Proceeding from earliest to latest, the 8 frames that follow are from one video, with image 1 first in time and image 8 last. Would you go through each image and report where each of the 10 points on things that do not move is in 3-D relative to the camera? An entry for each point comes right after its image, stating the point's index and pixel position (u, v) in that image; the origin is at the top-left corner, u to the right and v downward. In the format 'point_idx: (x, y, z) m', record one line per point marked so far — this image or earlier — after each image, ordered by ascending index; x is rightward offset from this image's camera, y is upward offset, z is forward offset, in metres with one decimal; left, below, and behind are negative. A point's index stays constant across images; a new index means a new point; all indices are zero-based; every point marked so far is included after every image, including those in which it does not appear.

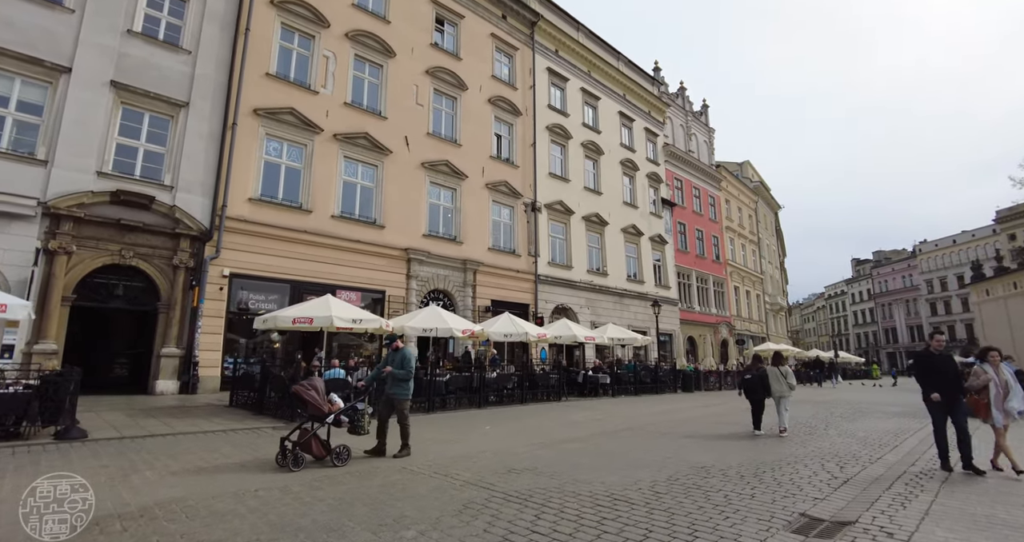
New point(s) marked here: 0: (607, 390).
0: (+2.9, -3.8, +15.7) m
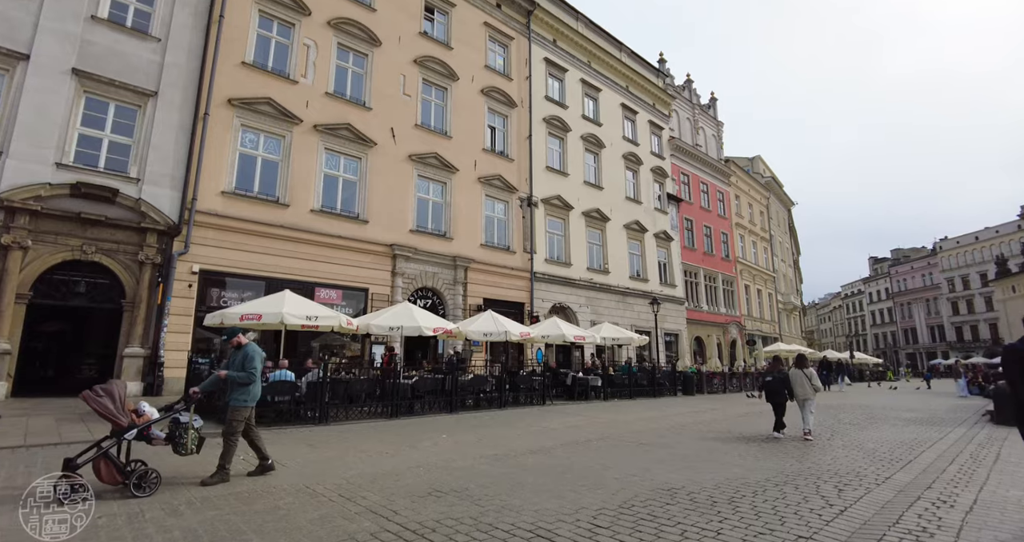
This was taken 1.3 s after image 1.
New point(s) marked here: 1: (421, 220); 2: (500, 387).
0: (+2.5, -3.6, +14.7) m
1: (-3.6, +2.0, +19.4) m
2: (-0.5, -2.9, +12.4) m
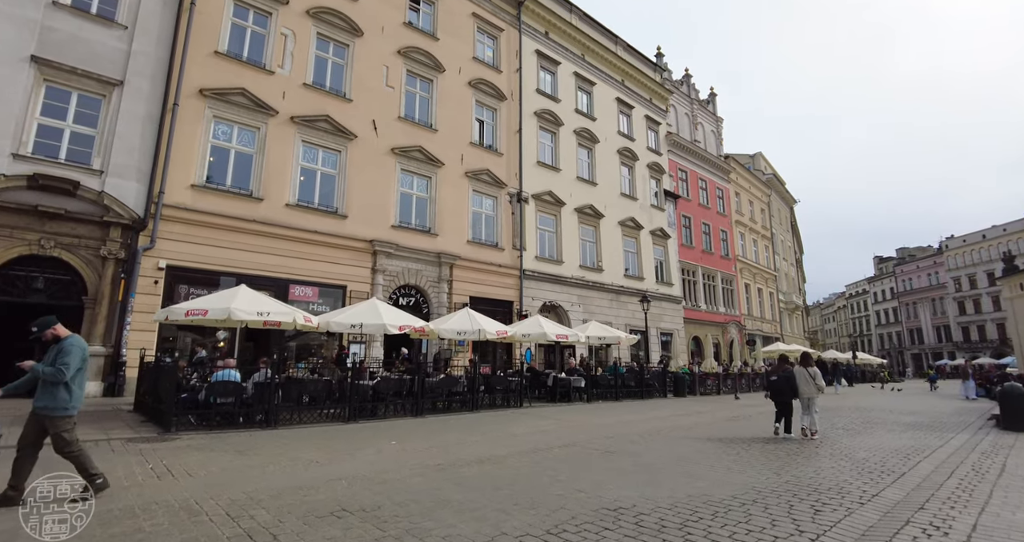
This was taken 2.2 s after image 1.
0: (+1.9, -3.5, +14.0) m
1: (-4.1, +2.1, +18.8) m
2: (-1.0, -2.8, +11.7) m
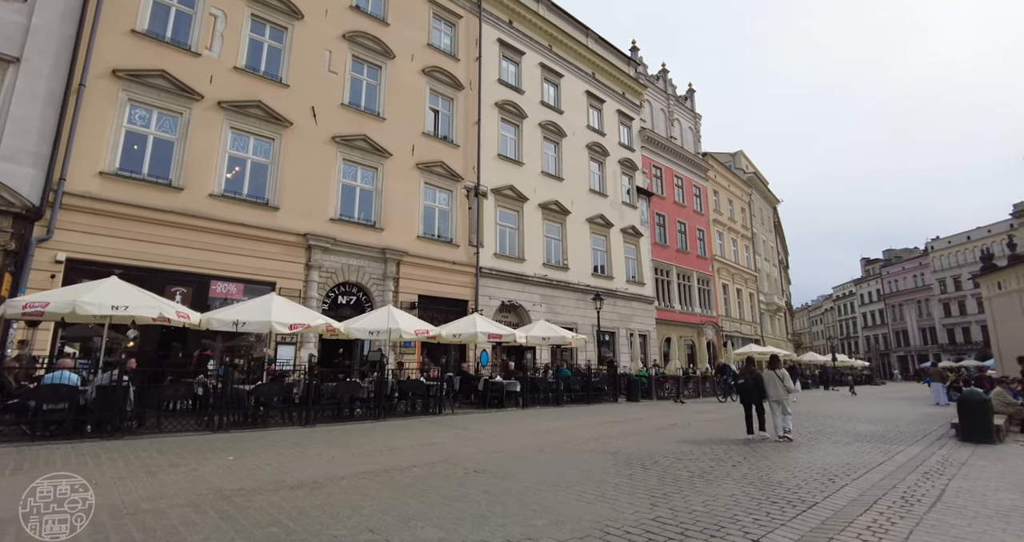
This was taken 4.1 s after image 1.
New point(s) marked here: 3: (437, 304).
0: (+0.2, -3.4, +12.9) m
1: (-5.9, +2.2, +17.6) m
2: (-2.8, -2.6, +10.6) m
3: (-3.0, -1.3, +19.0) m
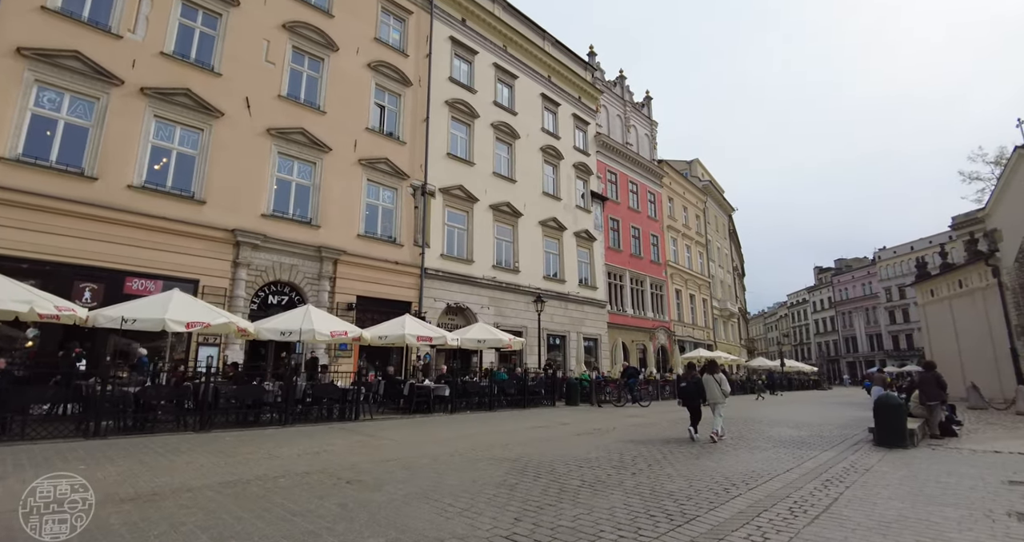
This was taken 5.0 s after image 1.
0: (-1.6, -3.4, +12.5) m
1: (-7.8, +2.3, +16.9) m
2: (-4.4, -2.6, +10.0) m
3: (-5.0, -1.3, +18.3) m
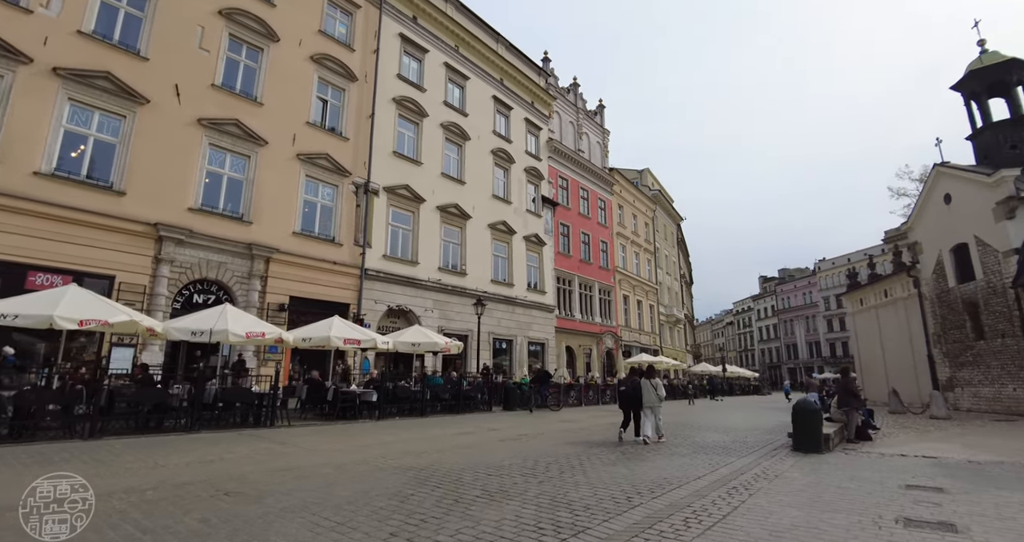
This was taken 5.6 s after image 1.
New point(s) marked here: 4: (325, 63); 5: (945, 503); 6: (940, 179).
0: (-3.2, -3.4, +12.0) m
1: (-9.7, +2.3, +16.0) m
2: (-5.8, -2.5, +9.3) m
3: (-7.1, -1.3, +17.6) m
4: (-7.2, +8.0, +19.3) m
5: (+4.8, -2.6, +5.6) m
6: (+14.8, +3.2, +17.3) m
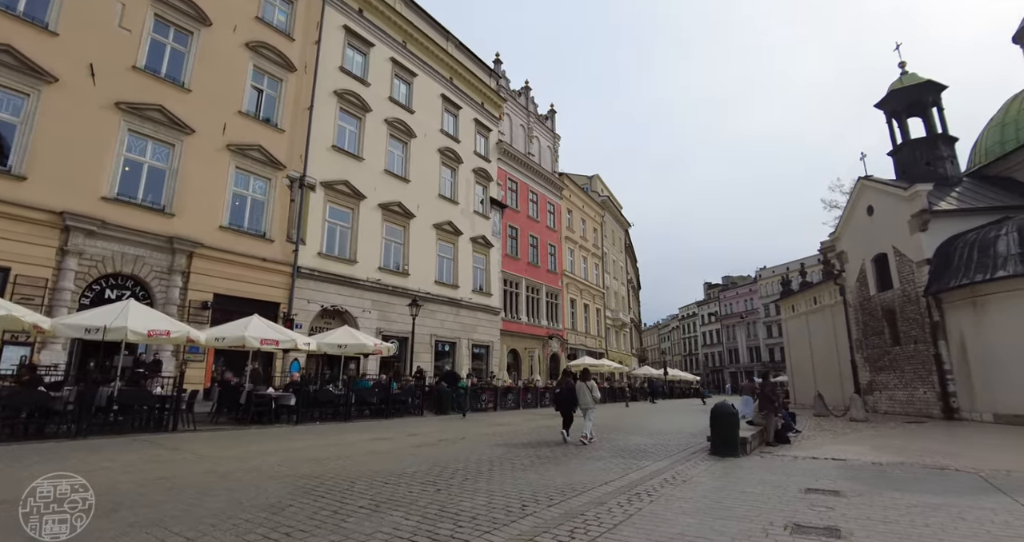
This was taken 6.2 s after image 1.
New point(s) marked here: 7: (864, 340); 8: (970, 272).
0: (-4.9, -3.3, +11.4) m
1: (-11.5, +2.5, +14.9) m
2: (-7.3, -2.4, +8.5) m
3: (-9.1, -1.2, +16.7) m
4: (-9.2, +8.1, +18.4) m
5: (+3.7, -2.7, +5.6) m
6: (+12.8, +2.9, +18.2) m
7: (+12.6, -2.5, +17.9) m
8: (+12.3, 0.0, +13.3) m
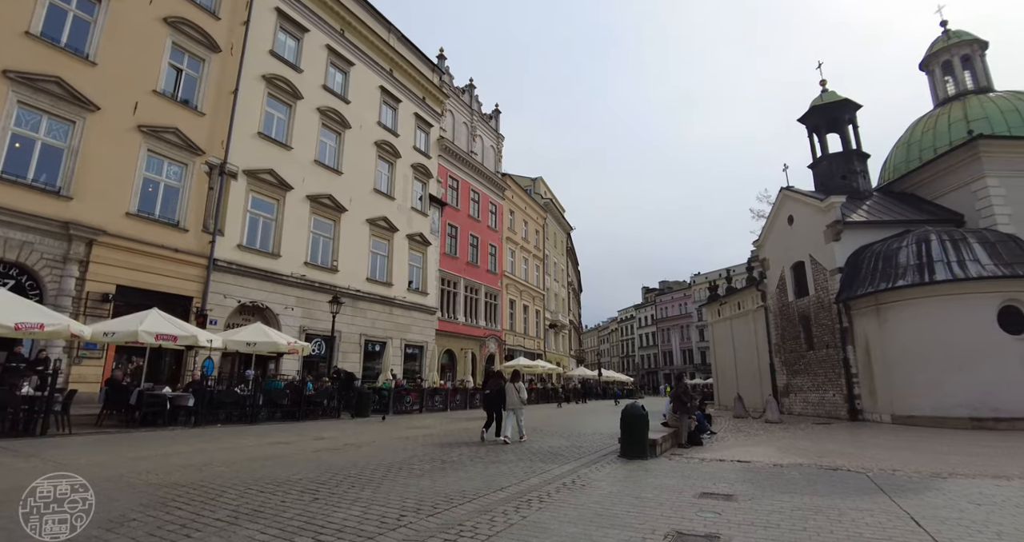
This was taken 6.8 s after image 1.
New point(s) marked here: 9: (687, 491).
0: (-6.7, -3.1, +10.6) m
1: (-13.5, +2.8, +13.5) m
2: (-8.7, -2.1, +7.5) m
3: (-11.3, -0.9, +15.5) m
4: (-11.4, +8.4, +17.2) m
5: (+2.4, -2.7, +5.6) m
6: (+10.5, +2.6, +19.0) m
7: (+10.2, -2.8, +18.7) m
8: (+10.3, -0.3, +14.1) m
9: (+2.3, -2.9, +6.6) m
